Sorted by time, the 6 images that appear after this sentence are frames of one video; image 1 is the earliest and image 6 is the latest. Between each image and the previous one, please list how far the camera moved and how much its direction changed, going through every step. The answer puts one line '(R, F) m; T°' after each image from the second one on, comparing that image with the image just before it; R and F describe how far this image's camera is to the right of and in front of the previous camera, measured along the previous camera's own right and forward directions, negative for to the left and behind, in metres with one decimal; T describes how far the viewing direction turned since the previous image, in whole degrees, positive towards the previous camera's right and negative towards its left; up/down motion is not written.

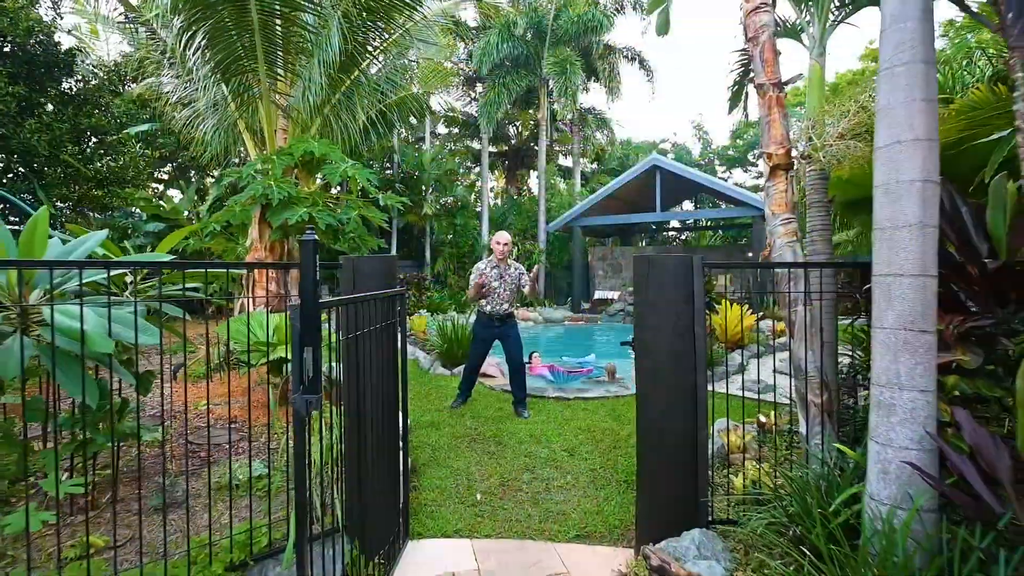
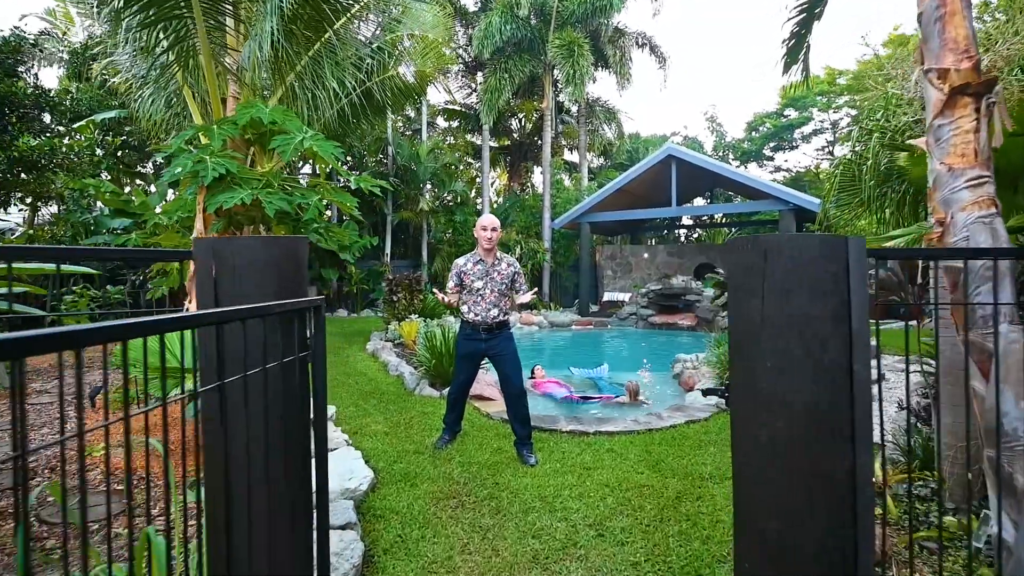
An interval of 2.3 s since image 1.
(0.0, +1.1) m; -1°
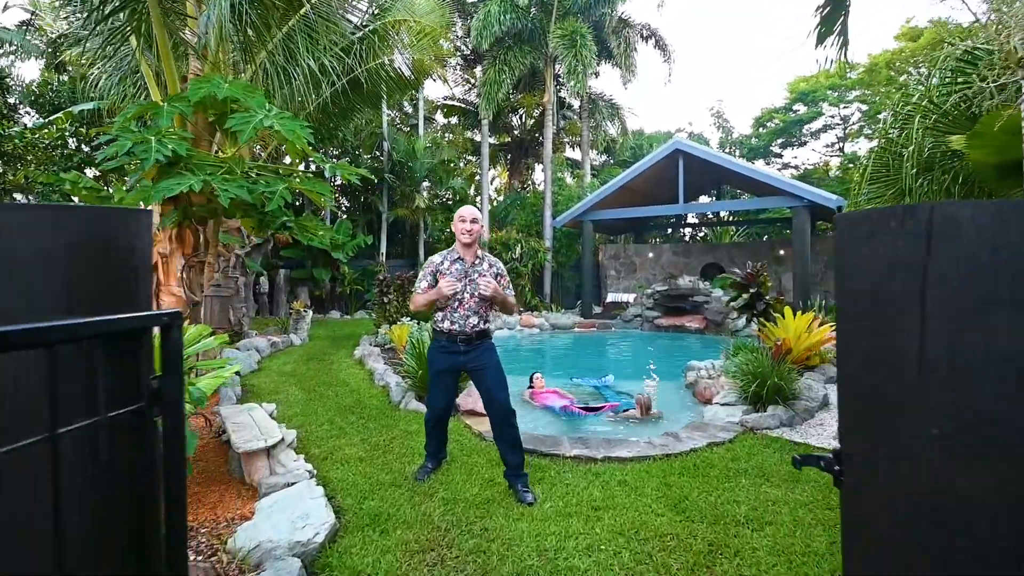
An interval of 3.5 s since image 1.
(+0.1, +0.5) m; 0°
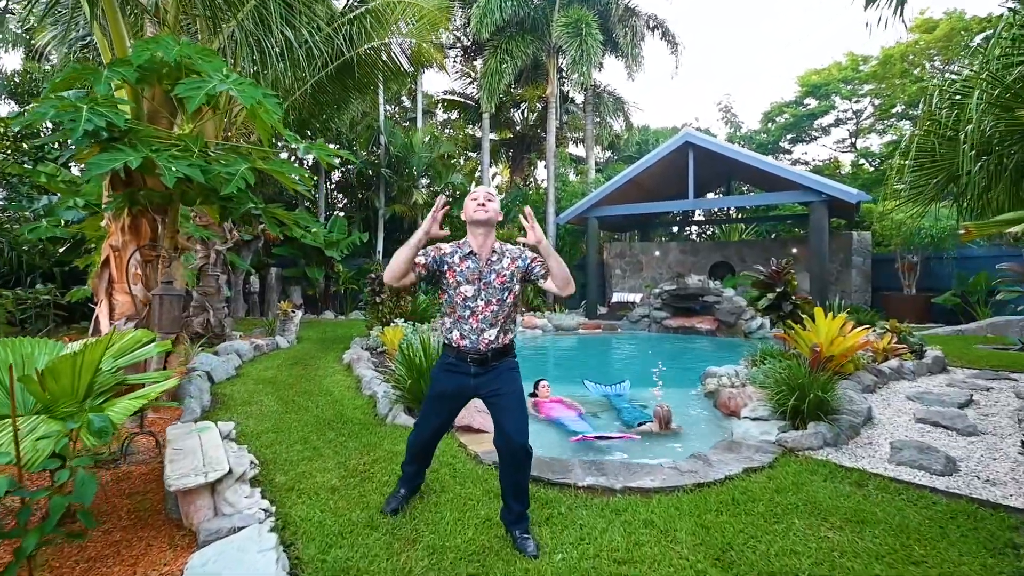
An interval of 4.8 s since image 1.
(0.0, +0.5) m; 0°
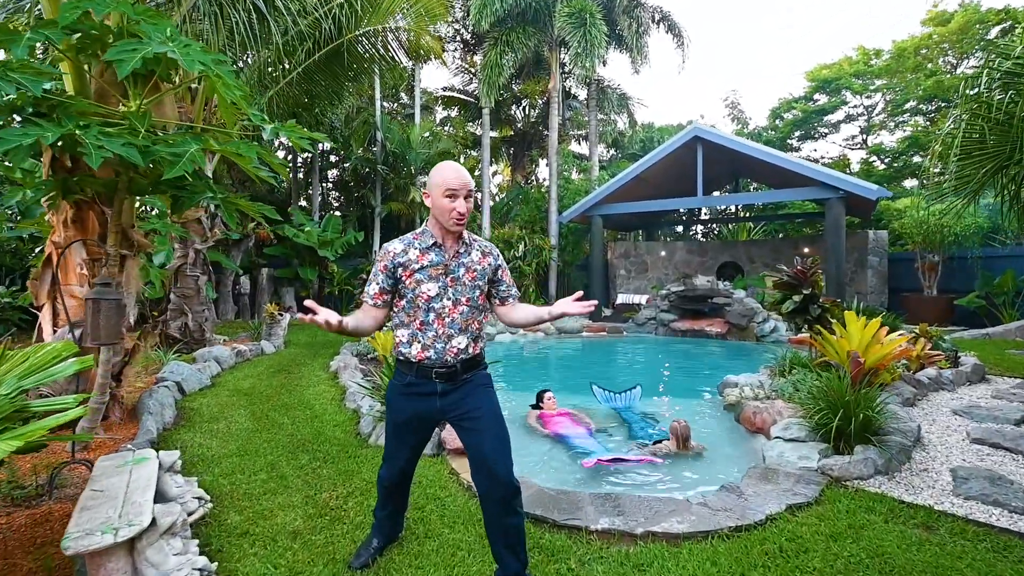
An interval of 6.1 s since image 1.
(0.0, +0.5) m; 0°
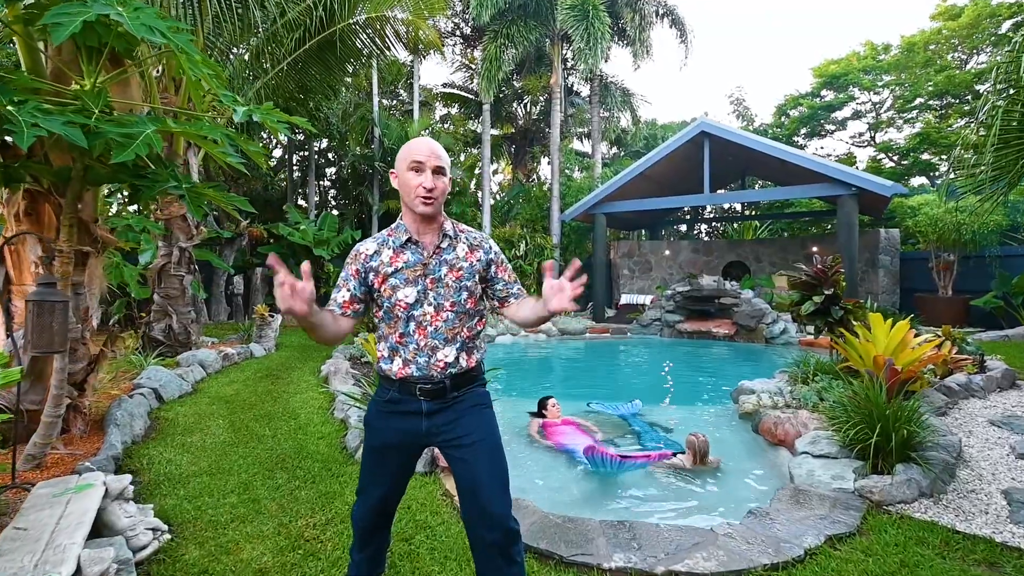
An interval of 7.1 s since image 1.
(0.0, +0.3) m; 0°
